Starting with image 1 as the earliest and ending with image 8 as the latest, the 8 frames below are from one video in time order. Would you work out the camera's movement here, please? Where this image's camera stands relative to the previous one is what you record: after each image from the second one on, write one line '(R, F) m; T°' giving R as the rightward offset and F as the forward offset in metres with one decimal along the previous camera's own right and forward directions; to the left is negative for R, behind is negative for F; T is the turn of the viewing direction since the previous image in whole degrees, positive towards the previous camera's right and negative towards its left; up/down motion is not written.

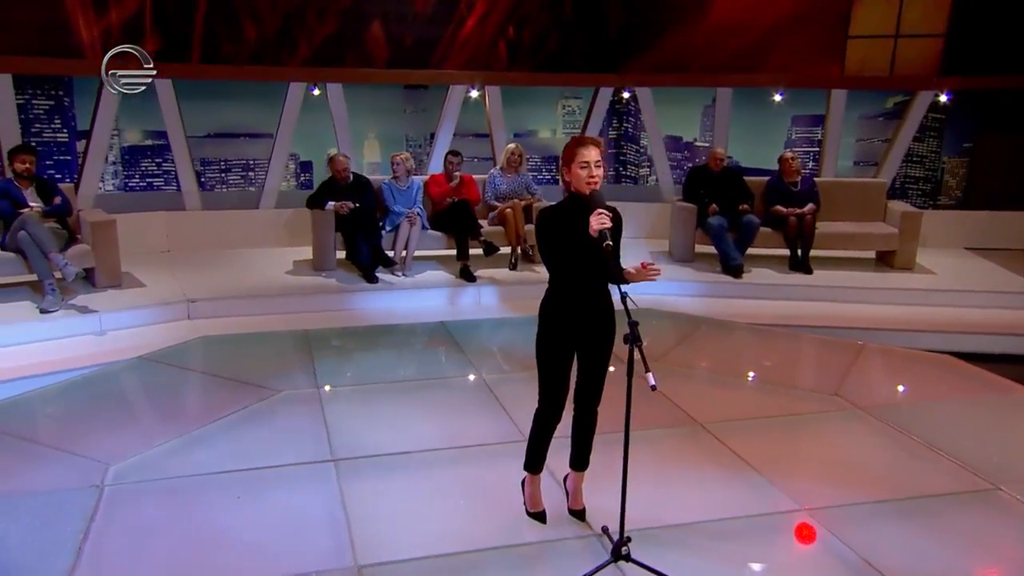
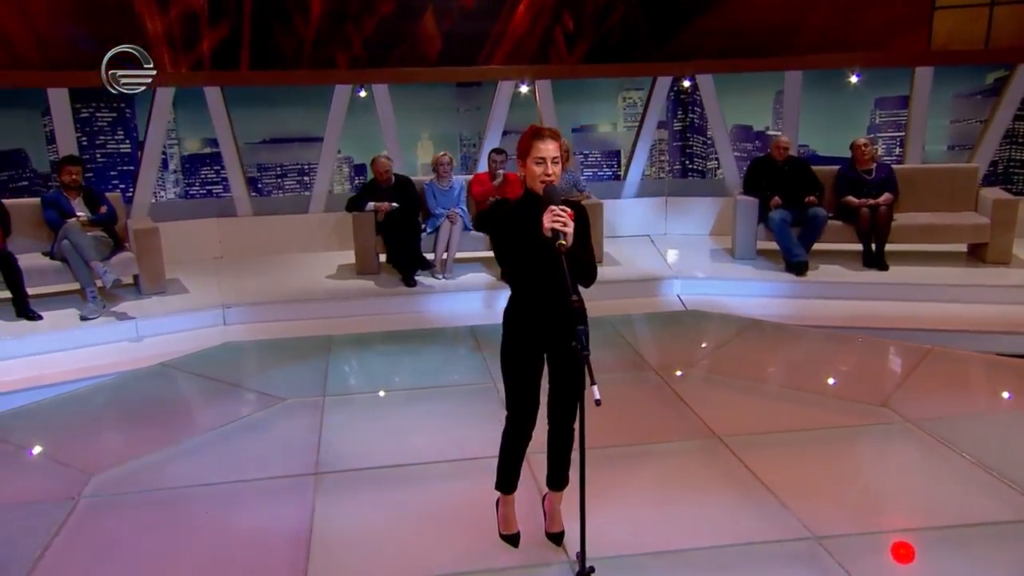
(+0.5, +0.2) m; -8°
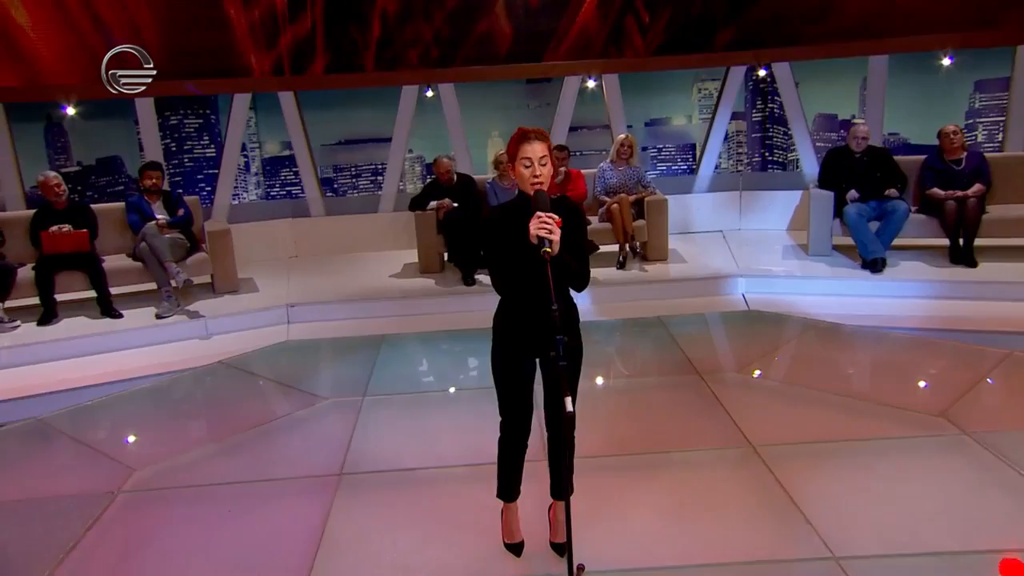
(+0.4, 0.0) m; -8°
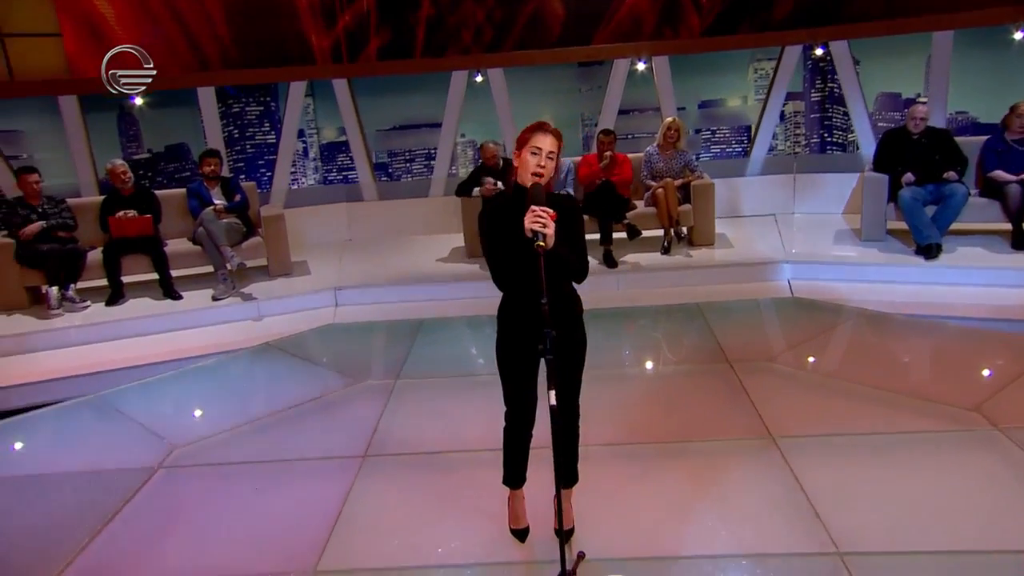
(+0.3, 0.0) m; -6°
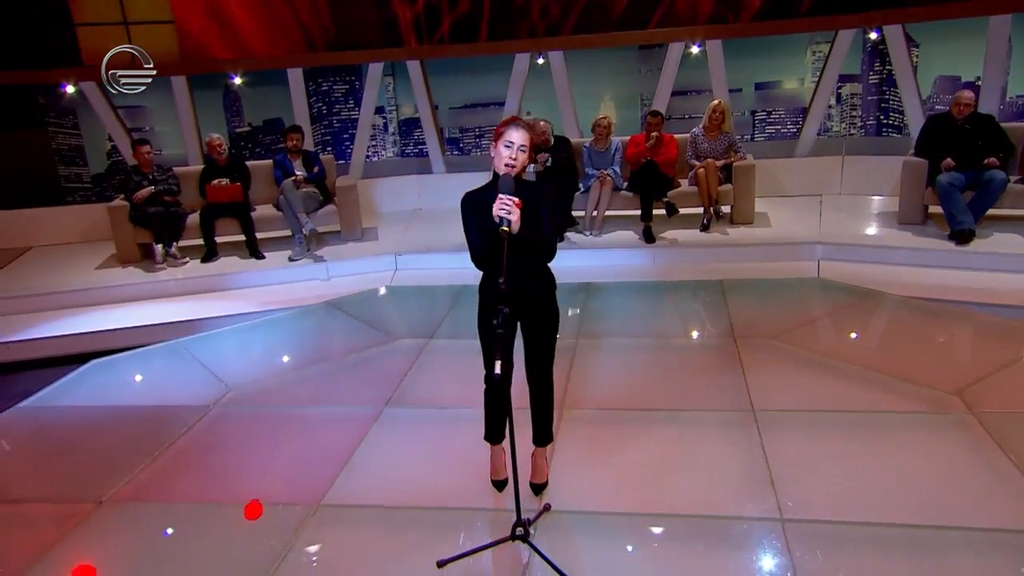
(+0.5, -0.4) m; -8°
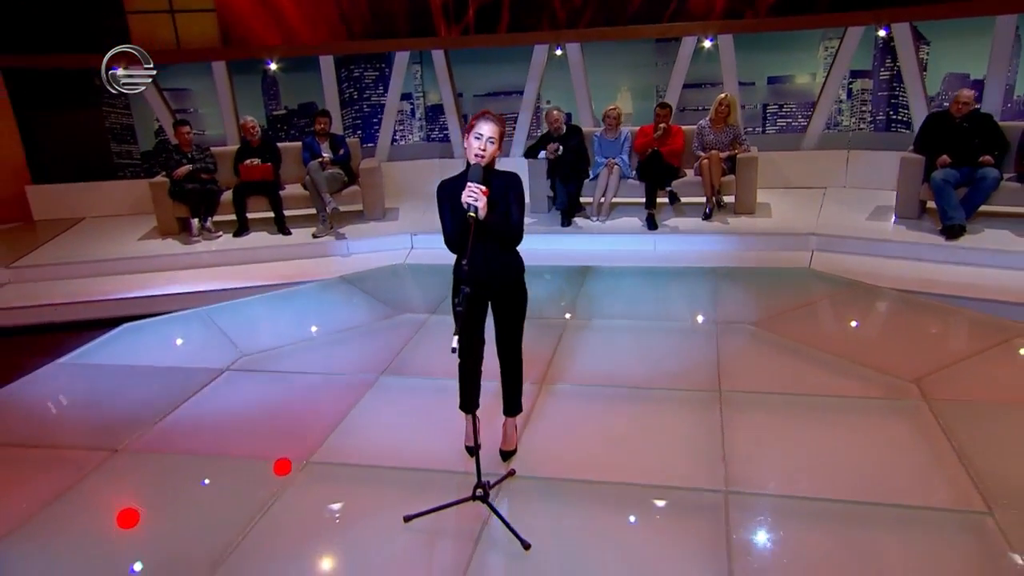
(+0.3, -0.3) m; -4°
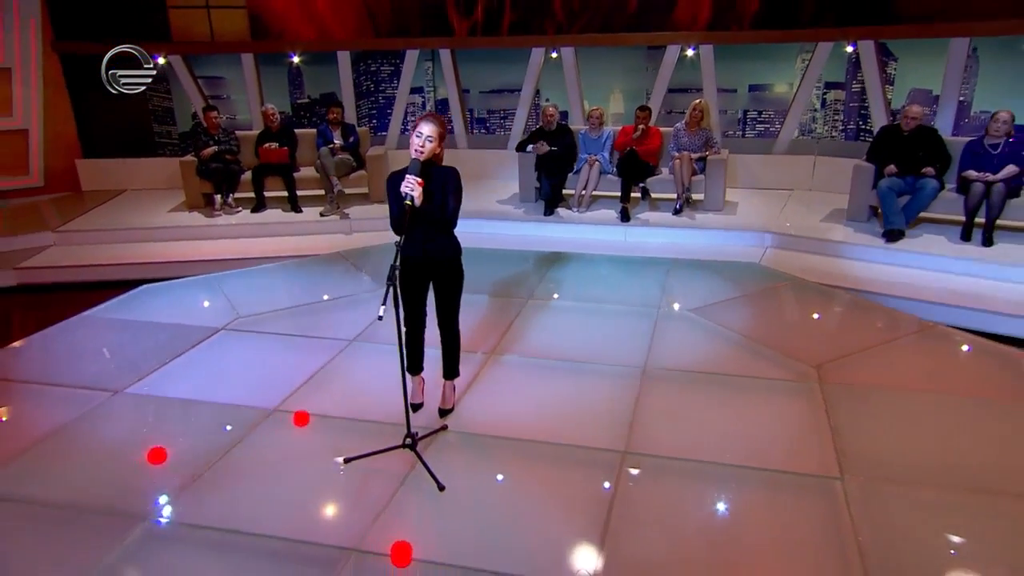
(+0.5, -0.5) m; -4°
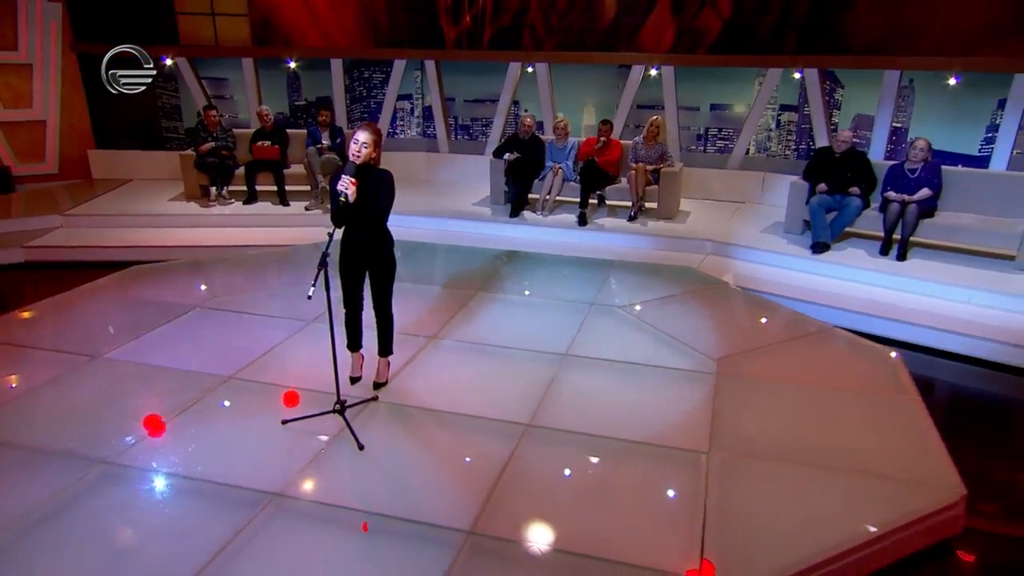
(+0.5, -0.5) m; -2°
